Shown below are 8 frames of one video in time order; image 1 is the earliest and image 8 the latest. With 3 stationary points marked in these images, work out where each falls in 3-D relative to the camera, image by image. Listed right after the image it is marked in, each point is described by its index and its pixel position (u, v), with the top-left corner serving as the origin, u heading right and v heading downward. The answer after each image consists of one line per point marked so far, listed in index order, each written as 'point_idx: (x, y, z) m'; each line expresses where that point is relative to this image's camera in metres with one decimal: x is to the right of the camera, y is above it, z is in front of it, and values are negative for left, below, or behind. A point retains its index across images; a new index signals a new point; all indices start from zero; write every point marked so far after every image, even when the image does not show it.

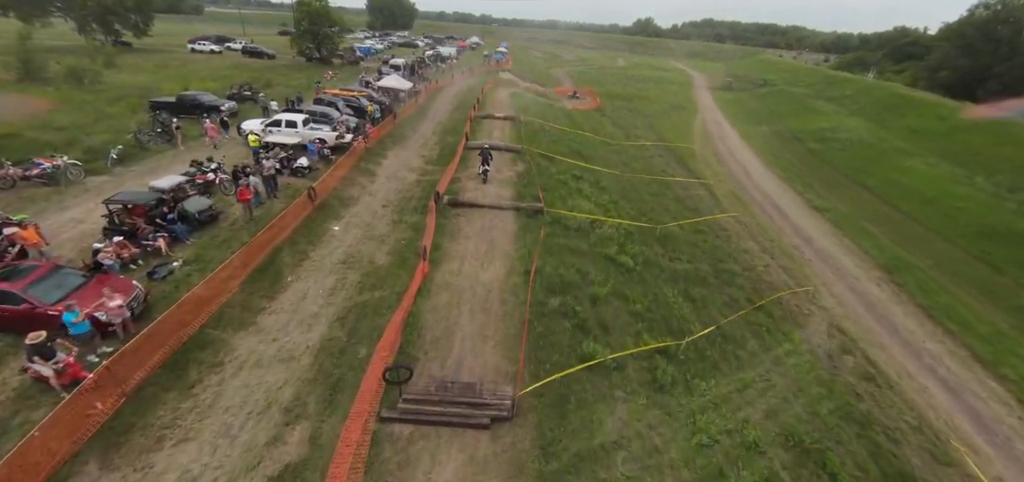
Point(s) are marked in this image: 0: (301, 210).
0: (-8.3, +1.5, +14.6) m
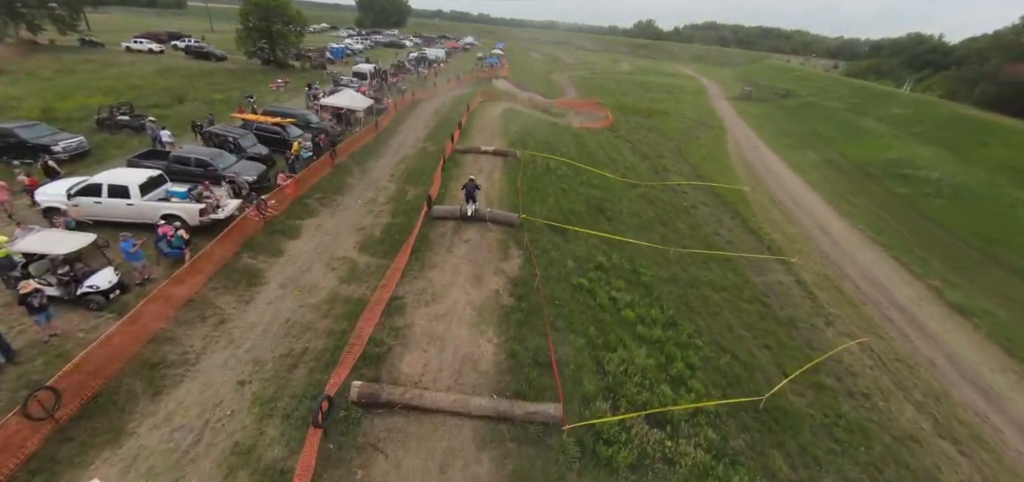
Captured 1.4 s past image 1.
0: (-8.6, -3.5, +6.1) m
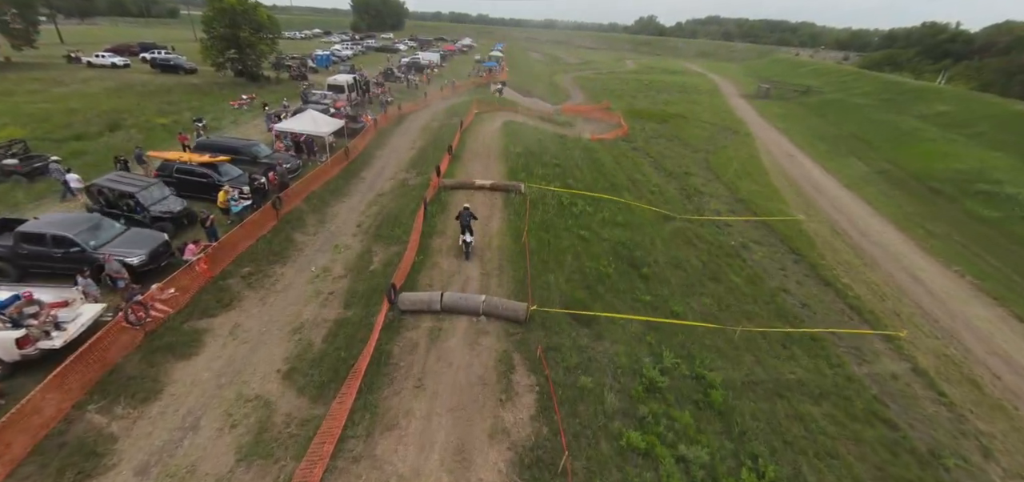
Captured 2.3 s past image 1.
0: (-8.5, -6.5, +1.6) m
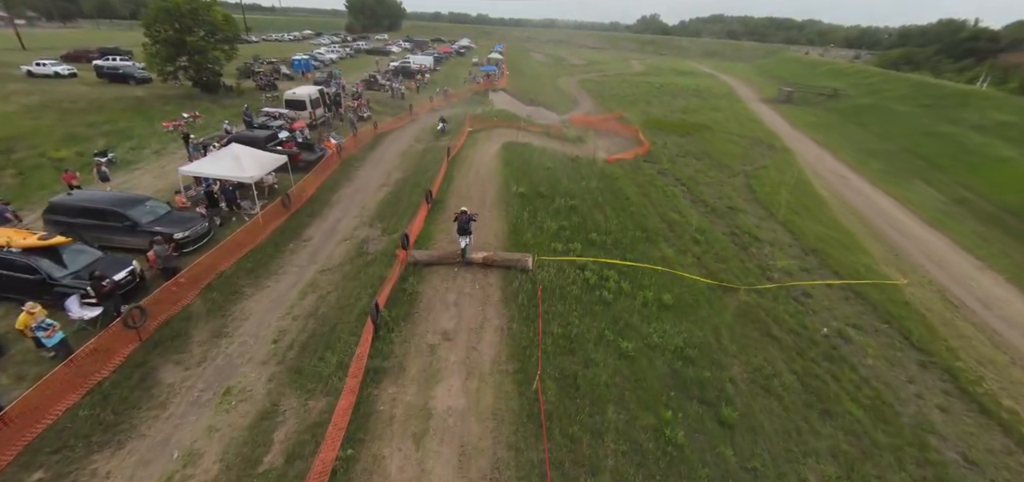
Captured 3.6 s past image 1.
0: (-8.4, -9.8, -3.7) m
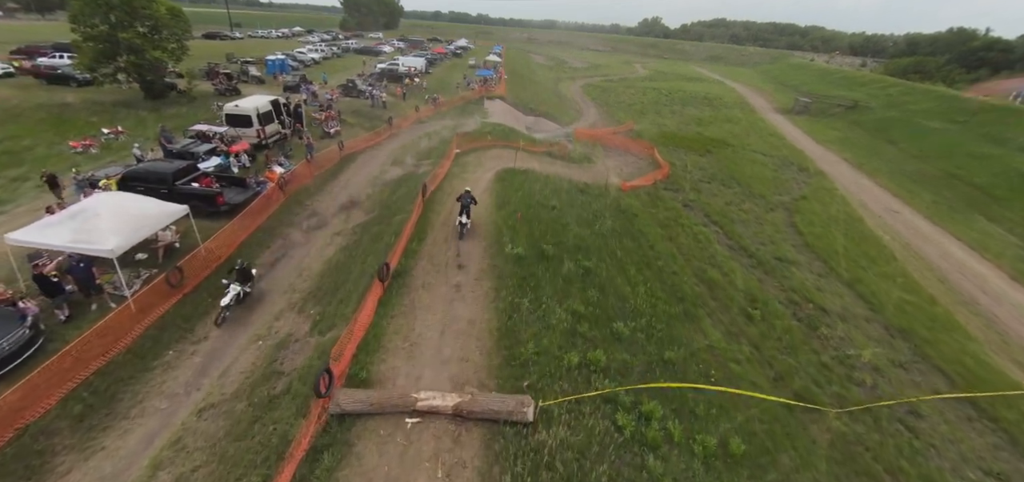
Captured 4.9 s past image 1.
0: (-8.6, -12.3, -8.1) m
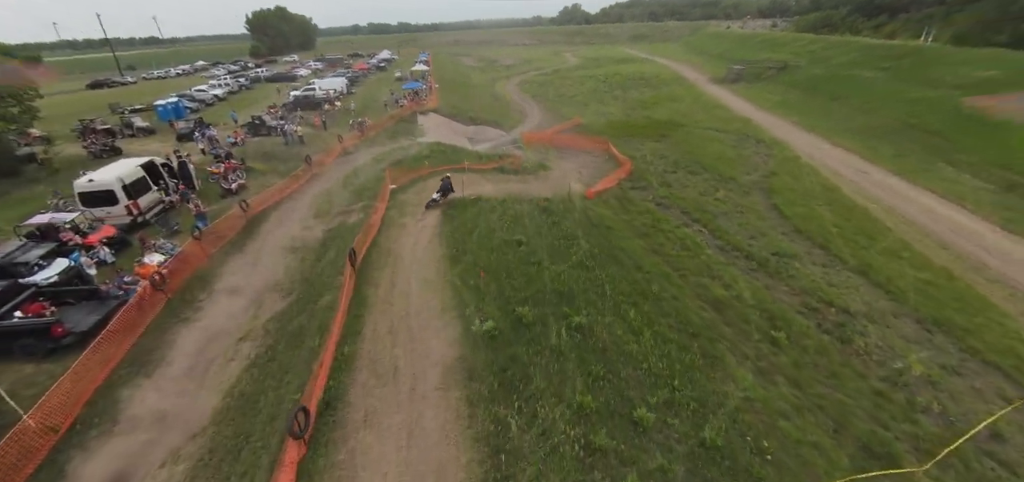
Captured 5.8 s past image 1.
0: (-5.0, -15.5, -11.7) m
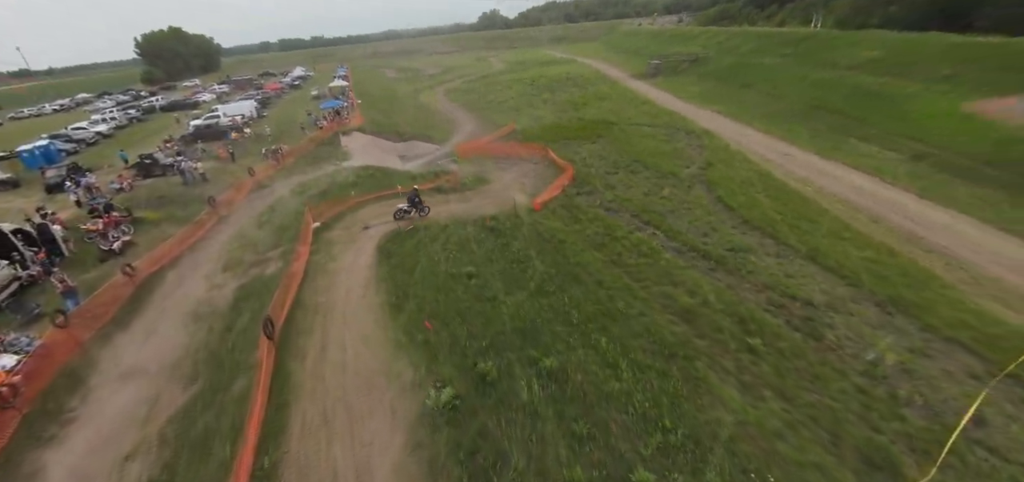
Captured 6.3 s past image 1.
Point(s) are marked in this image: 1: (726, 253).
0: (-1.0, -16.6, -13.8) m
1: (+8.6, -0.5, +14.6) m
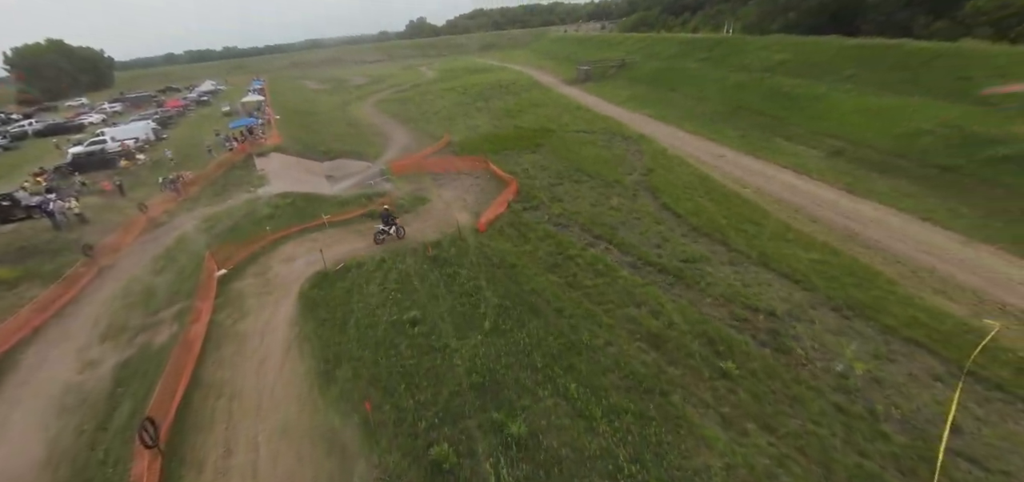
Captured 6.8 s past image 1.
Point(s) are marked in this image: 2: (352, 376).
0: (+2.7, -17.3, -15.3) m
1: (+6.6, -0.8, +14.2) m
2: (-4.1, -3.2, +10.0) m
